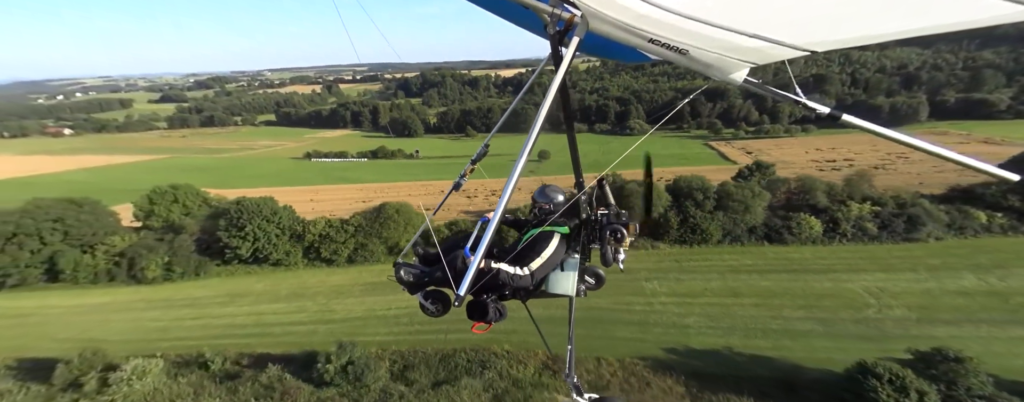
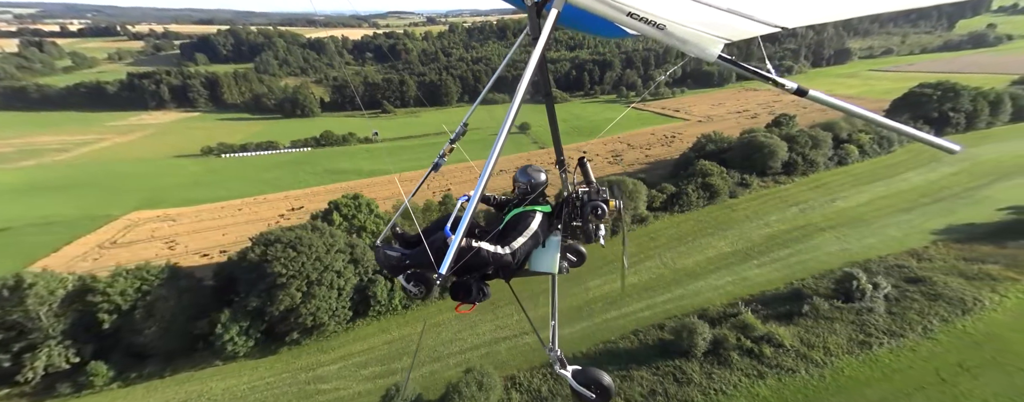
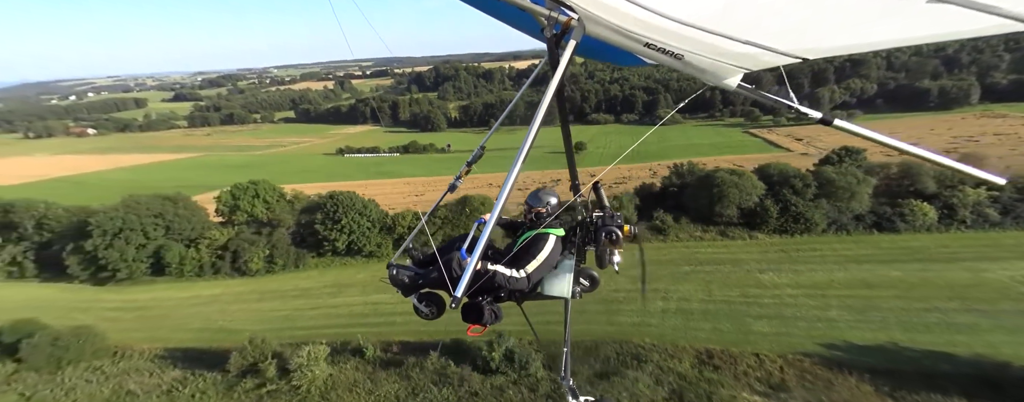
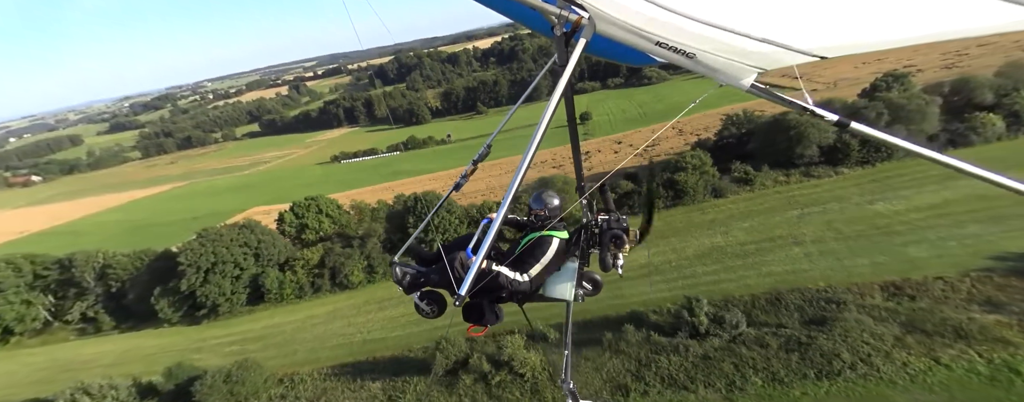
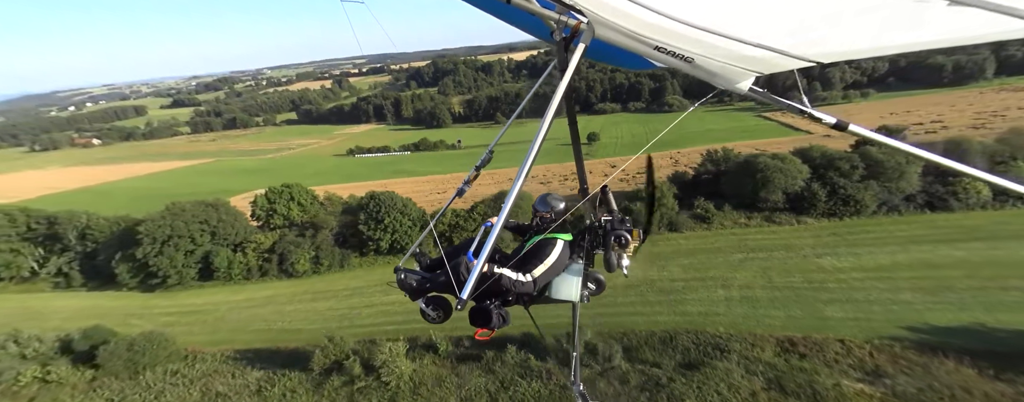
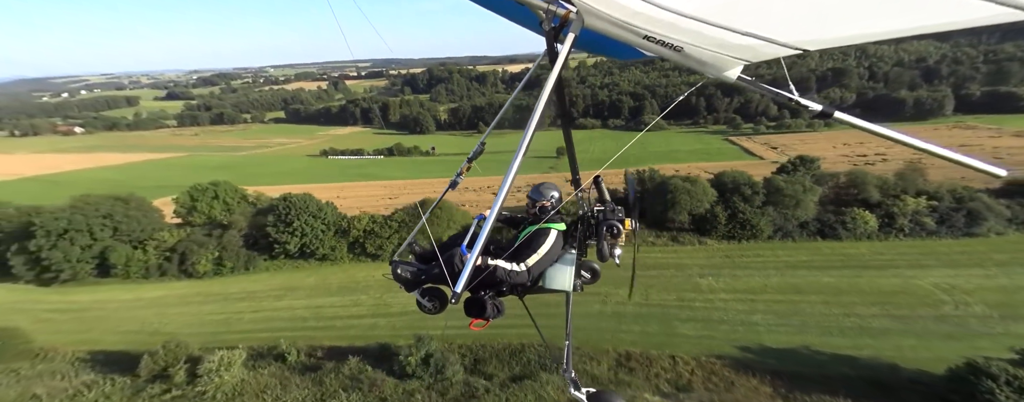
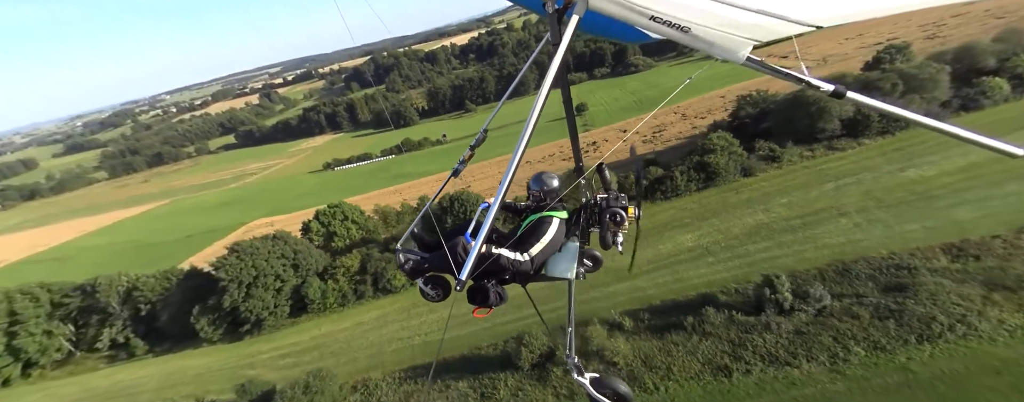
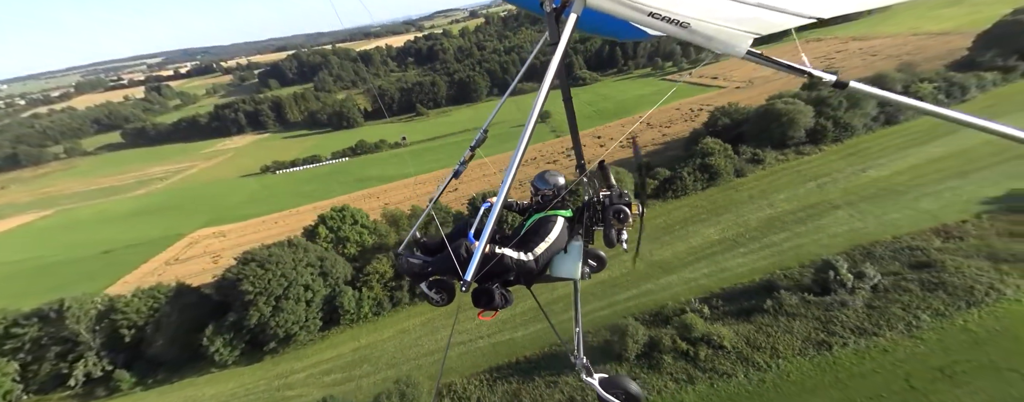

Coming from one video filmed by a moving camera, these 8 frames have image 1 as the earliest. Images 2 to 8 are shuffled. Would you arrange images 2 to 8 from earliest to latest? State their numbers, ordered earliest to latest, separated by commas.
6, 3, 5, 4, 7, 8, 2
